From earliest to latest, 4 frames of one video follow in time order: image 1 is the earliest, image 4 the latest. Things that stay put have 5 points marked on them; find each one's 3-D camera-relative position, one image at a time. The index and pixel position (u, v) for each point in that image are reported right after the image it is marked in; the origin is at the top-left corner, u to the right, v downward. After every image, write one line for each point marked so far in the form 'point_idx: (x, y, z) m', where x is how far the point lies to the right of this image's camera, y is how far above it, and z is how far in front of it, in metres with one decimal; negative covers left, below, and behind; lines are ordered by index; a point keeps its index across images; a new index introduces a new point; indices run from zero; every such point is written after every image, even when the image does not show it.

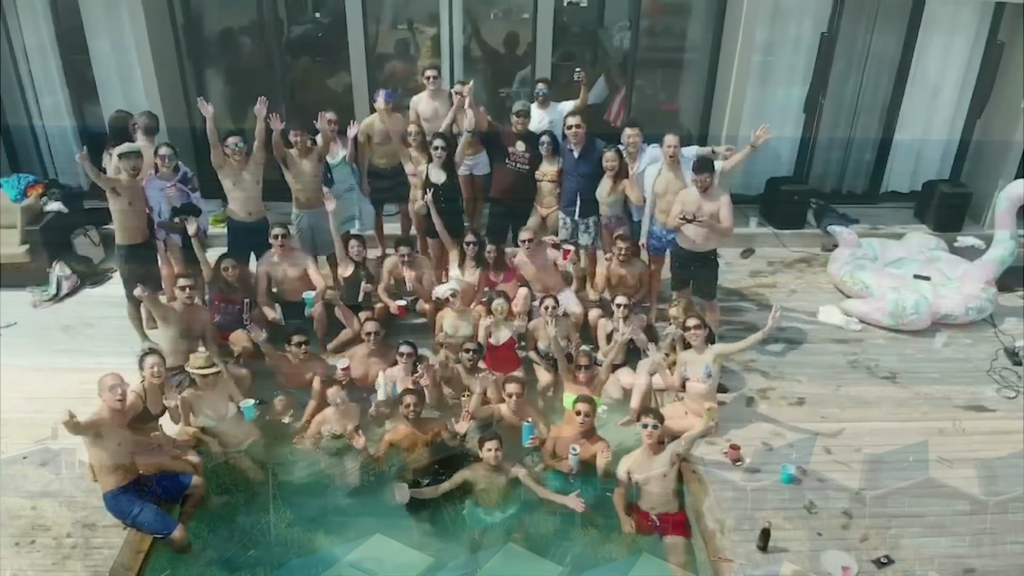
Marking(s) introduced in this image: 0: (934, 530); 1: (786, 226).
0: (+1.8, -1.0, +5.2) m
1: (+1.9, +0.4, +8.6) m
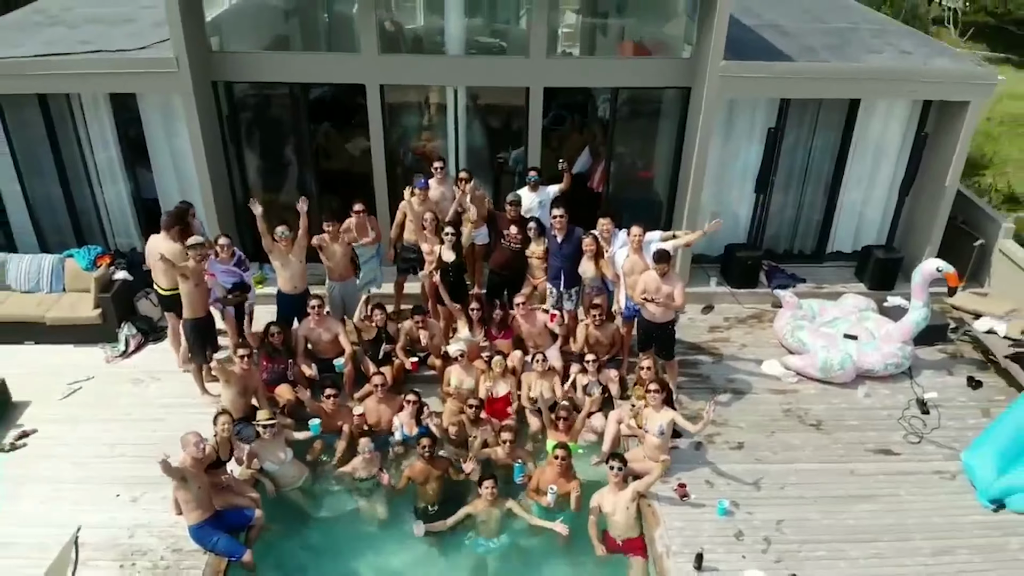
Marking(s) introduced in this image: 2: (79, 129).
0: (+1.7, -1.4, +6.7) m
1: (+1.8, 0.0, +10.0) m
2: (-3.4, +1.2, +9.9) m
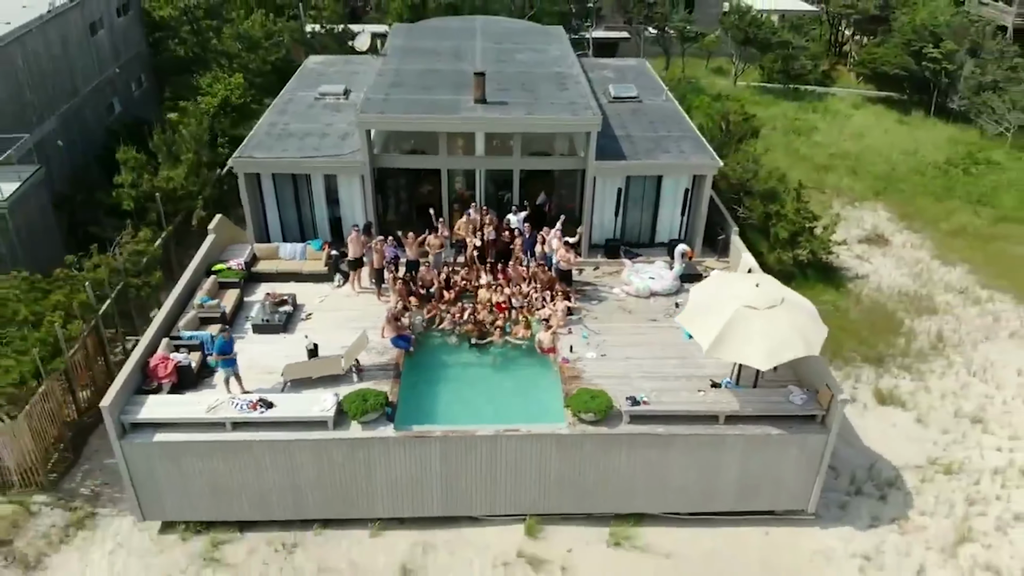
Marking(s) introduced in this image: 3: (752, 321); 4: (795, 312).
0: (+1.6, -0.9, +18.4) m
1: (+1.7, +0.6, +21.7) m
2: (-3.5, +1.7, +21.5) m
3: (+3.0, -0.4, +15.3) m
4: (+3.6, -0.3, +16.1) m
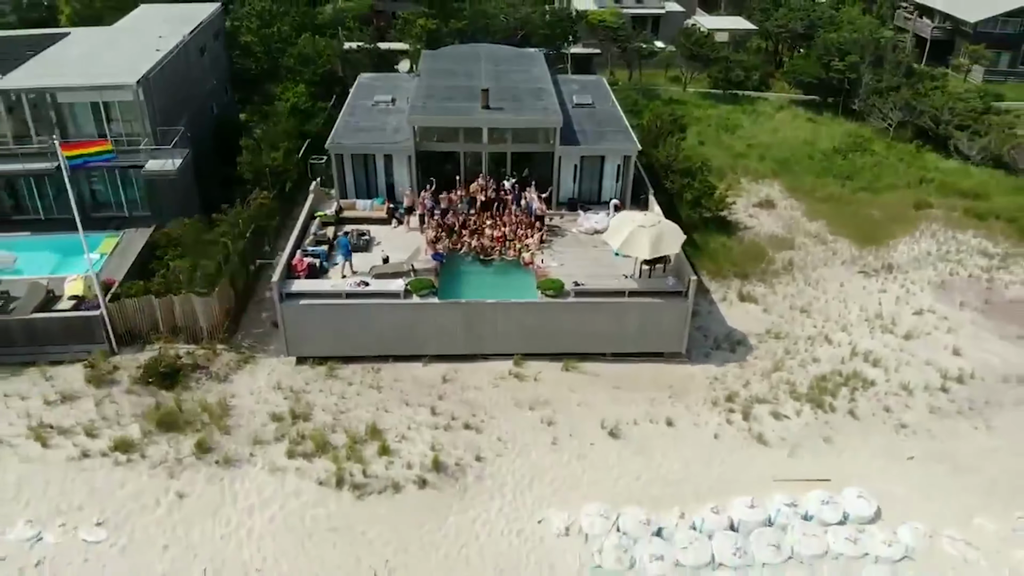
0: (+1.5, +0.7, +30.2) m
1: (+1.6, +2.2, +33.5) m
2: (-3.7, +3.3, +33.4) m
3: (+2.8, +1.2, +27.2) m
4: (+3.5, +1.3, +27.9) m
